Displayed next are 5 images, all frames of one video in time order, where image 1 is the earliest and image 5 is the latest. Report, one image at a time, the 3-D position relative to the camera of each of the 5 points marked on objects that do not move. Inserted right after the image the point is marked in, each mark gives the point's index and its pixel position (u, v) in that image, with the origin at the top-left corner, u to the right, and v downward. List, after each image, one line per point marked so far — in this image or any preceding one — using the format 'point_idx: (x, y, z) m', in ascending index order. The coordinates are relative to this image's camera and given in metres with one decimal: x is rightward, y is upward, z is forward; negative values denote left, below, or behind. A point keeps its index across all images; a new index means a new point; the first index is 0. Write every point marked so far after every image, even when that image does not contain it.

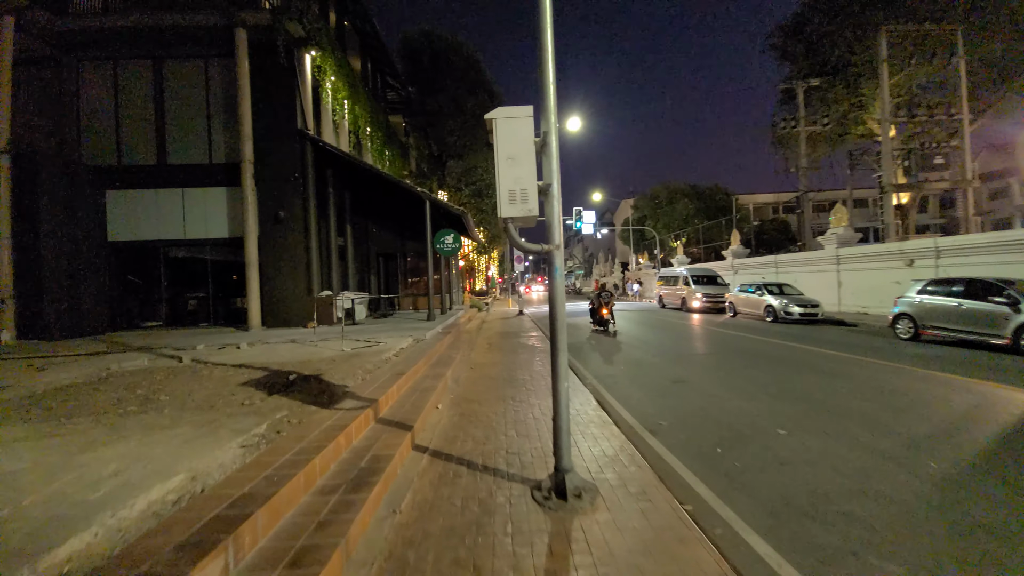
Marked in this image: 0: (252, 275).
0: (-8.8, +0.5, +14.1) m
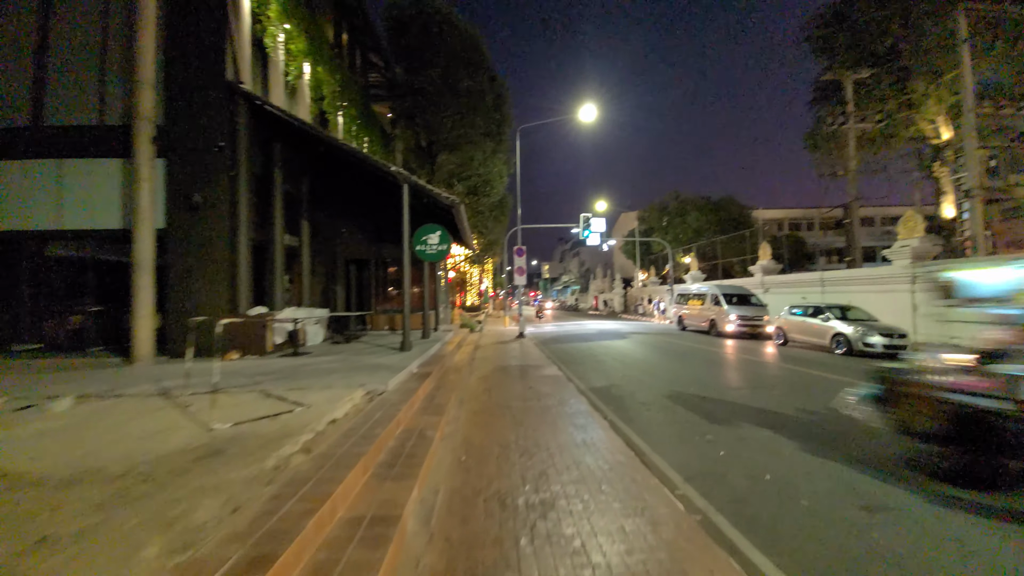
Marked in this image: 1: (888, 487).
0: (-8.6, +0.1, +9.8) m
1: (+4.3, -2.2, +4.7) m
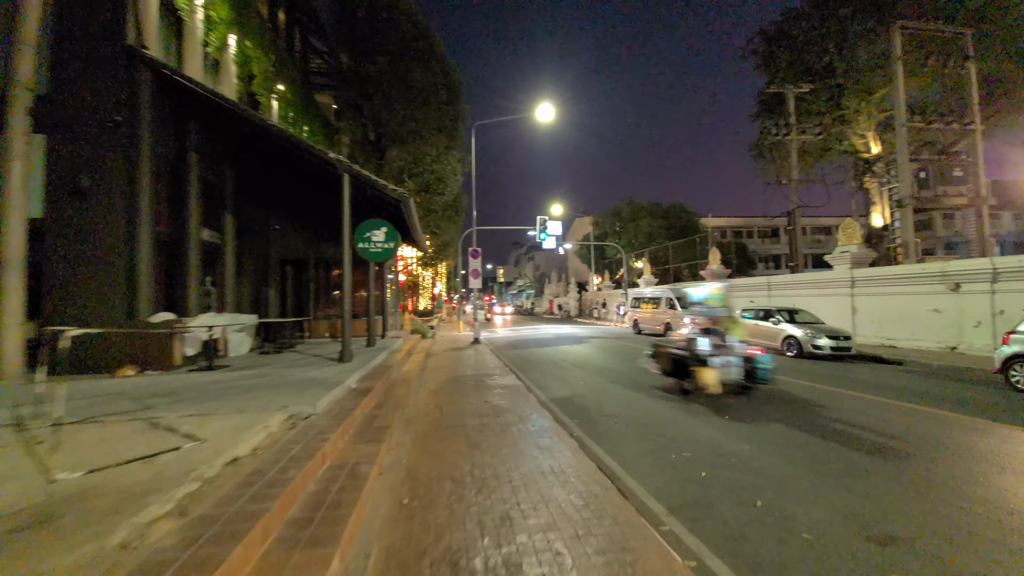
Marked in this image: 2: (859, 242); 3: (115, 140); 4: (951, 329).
0: (-9.5, +0.1, +8.0) m
1: (+3.8, -2.2, +4.3) m
2: (+14.7, +2.0, +17.8) m
3: (-8.3, +3.1, +8.7) m
4: (+14.7, -1.4, +14.0) m
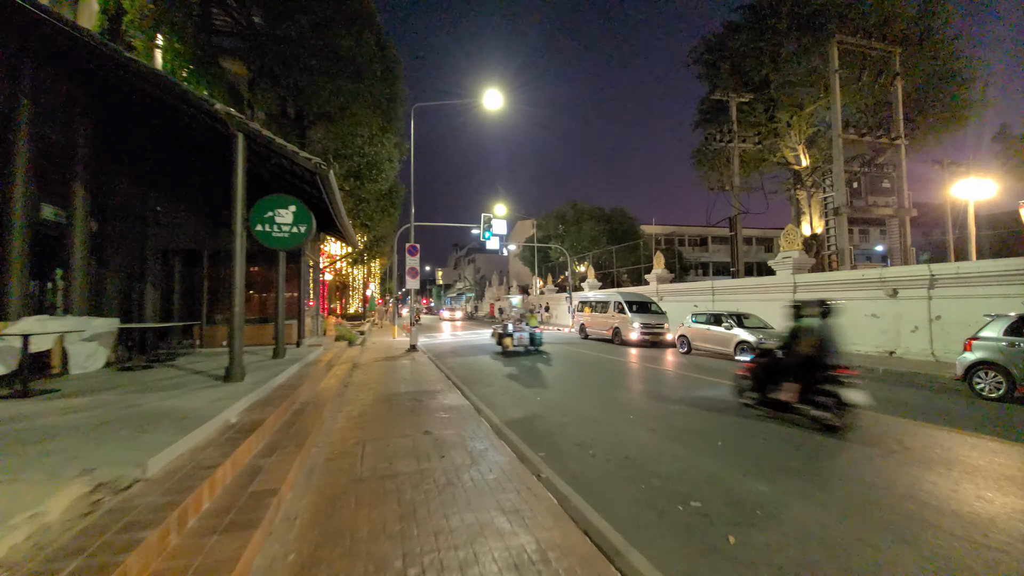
0: (-10.2, +0.3, +4.9) m
1: (+3.5, -2.2, +3.1) m
2: (+12.4, +1.7, +18.1) m
3: (-9.0, +3.2, +5.8) m
4: (+12.9, -1.6, +14.3) m
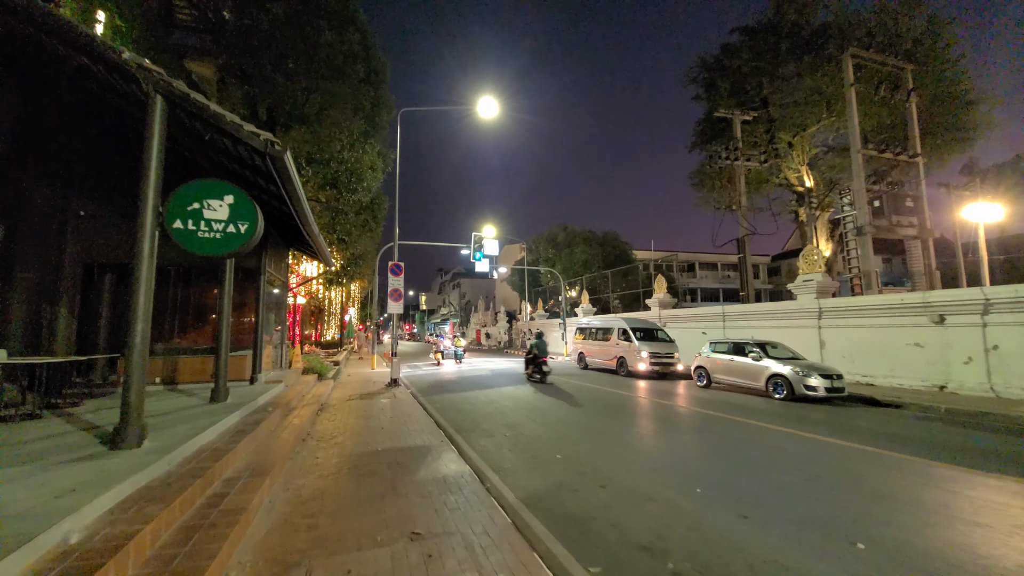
0: (-9.8, +0.2, +2.5) m
1: (+4.0, -2.2, +1.1) m
2: (+12.3, +0.7, +16.6) m
3: (-8.7, +3.1, +3.6) m
4: (+12.9, -2.4, +12.7) m
